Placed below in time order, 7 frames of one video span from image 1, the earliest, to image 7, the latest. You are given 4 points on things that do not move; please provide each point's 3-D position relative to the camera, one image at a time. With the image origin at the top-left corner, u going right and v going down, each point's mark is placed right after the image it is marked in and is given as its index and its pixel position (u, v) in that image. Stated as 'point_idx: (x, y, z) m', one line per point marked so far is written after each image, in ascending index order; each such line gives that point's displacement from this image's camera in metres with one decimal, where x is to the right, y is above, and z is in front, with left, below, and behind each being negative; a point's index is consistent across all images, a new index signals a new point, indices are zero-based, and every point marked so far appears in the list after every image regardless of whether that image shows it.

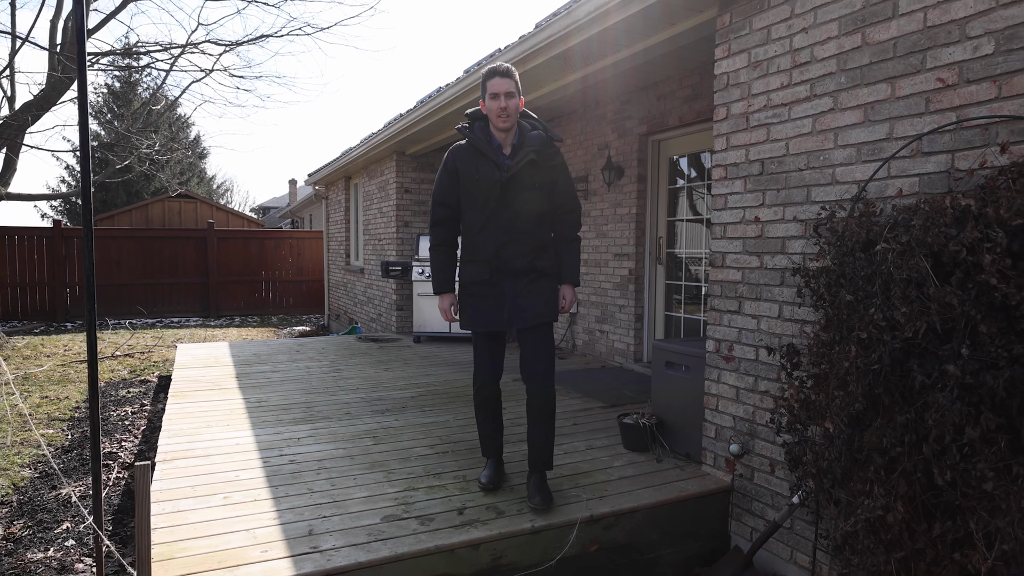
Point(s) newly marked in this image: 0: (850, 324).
0: (+0.9, -0.1, +1.9) m
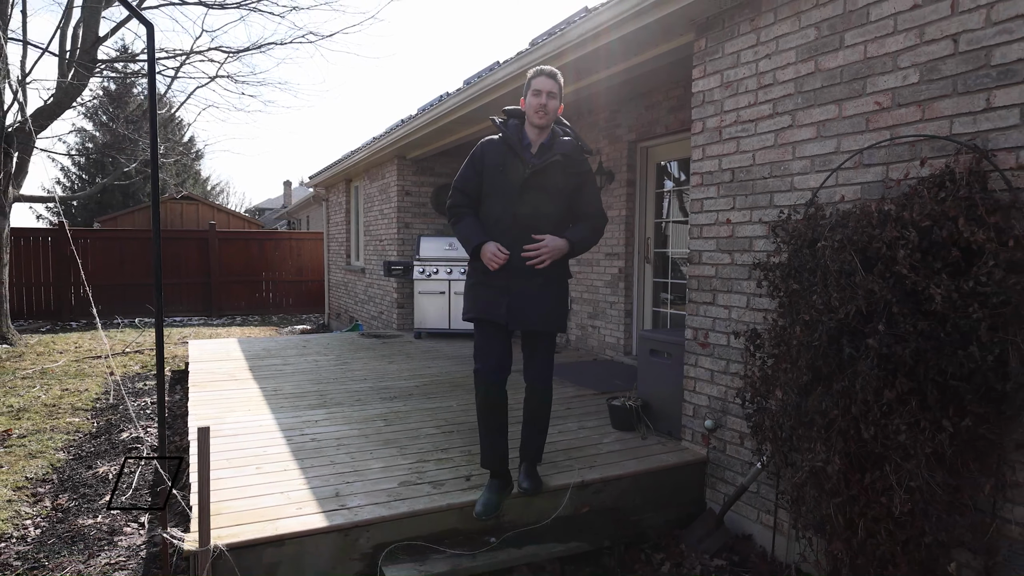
0: (+1.0, -0.1, +2.3) m
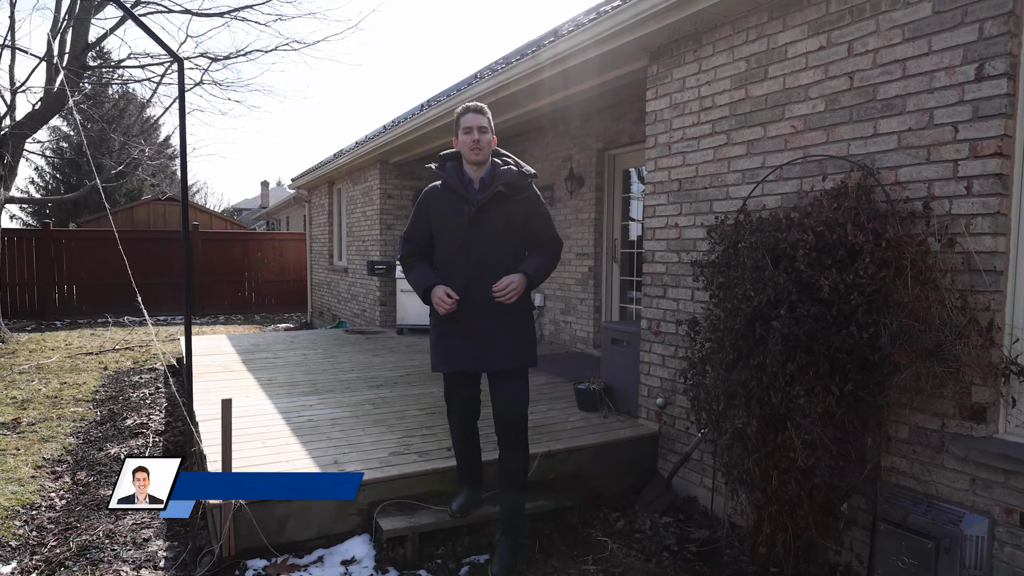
0: (+0.9, 0.0, +2.7) m
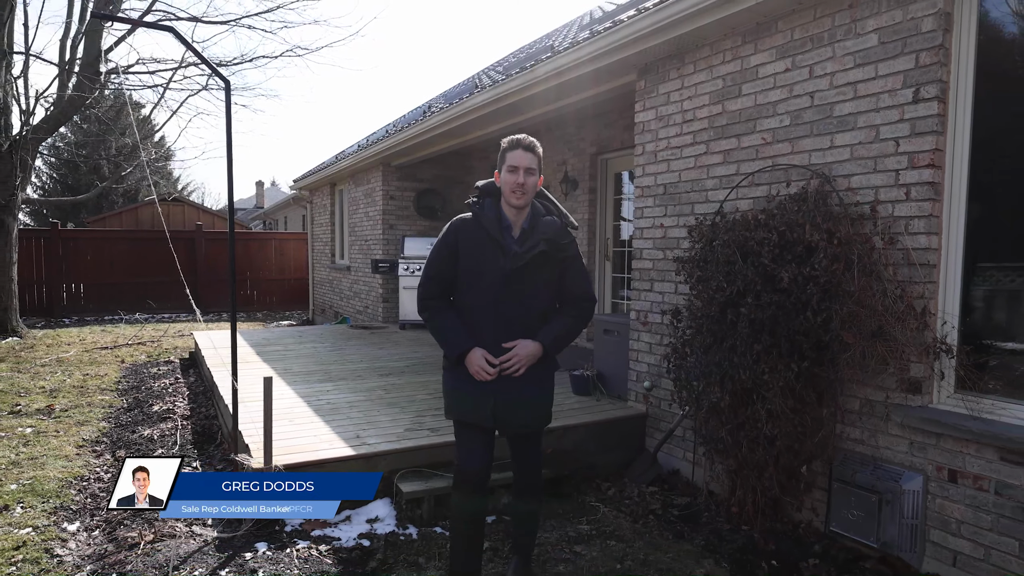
0: (+0.9, 0.0, +3.1) m
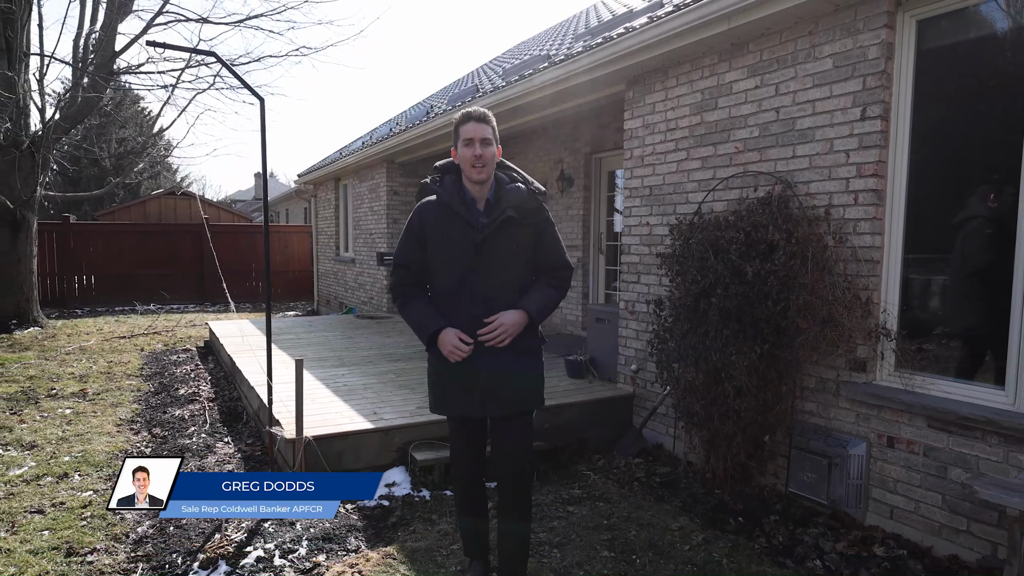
0: (+0.9, 0.0, +3.5) m
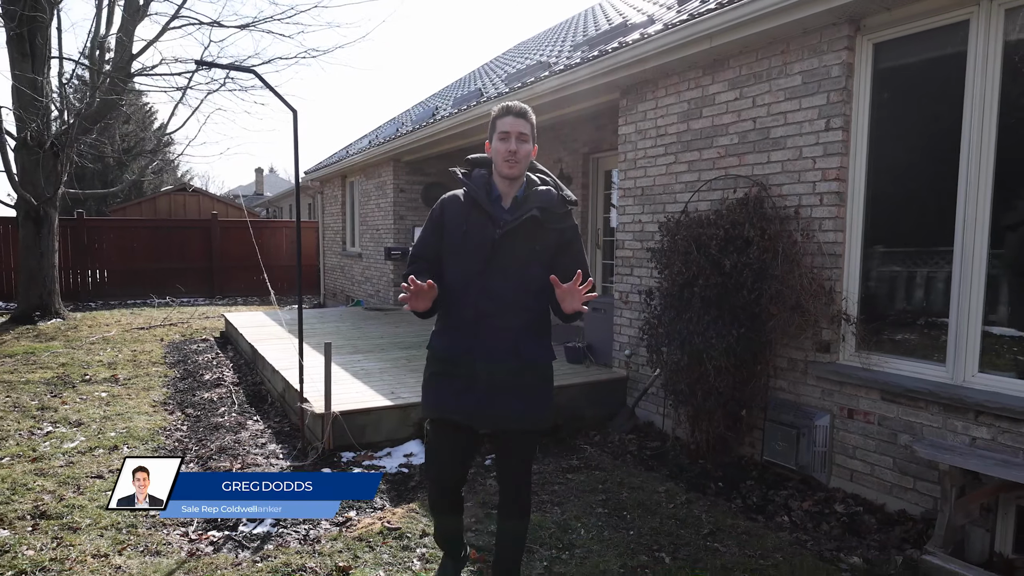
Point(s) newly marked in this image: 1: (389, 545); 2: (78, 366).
0: (+0.9, +0.1, +3.9) m
1: (-0.5, -1.1, +2.8) m
2: (-4.2, -0.8, +6.5) m
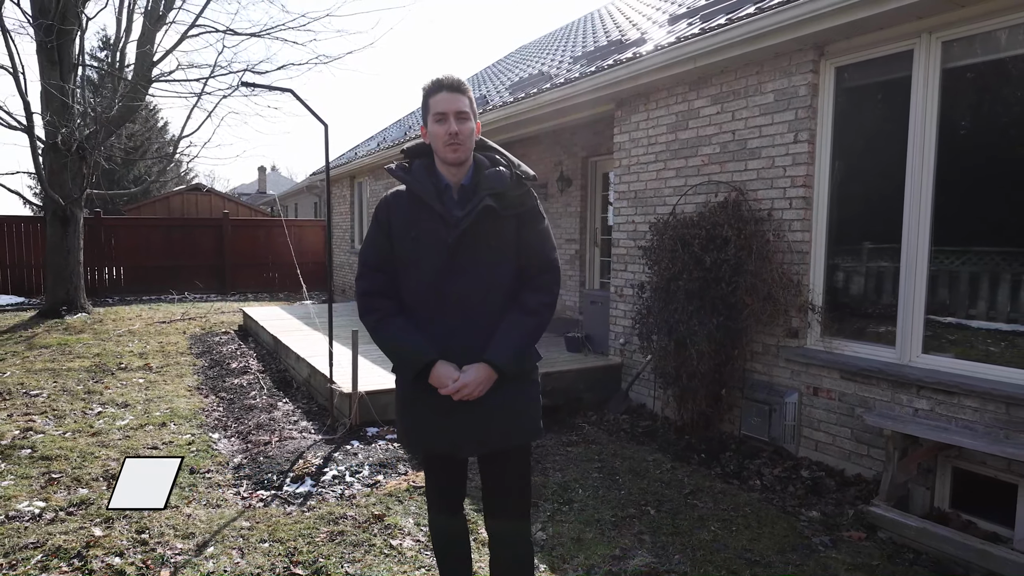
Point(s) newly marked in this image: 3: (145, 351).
0: (+0.9, +0.1, +4.4) m
1: (-0.5, -1.0, +3.3) m
2: (-4.1, -0.7, +7.0) m
3: (-4.0, -0.7, +7.4) m
